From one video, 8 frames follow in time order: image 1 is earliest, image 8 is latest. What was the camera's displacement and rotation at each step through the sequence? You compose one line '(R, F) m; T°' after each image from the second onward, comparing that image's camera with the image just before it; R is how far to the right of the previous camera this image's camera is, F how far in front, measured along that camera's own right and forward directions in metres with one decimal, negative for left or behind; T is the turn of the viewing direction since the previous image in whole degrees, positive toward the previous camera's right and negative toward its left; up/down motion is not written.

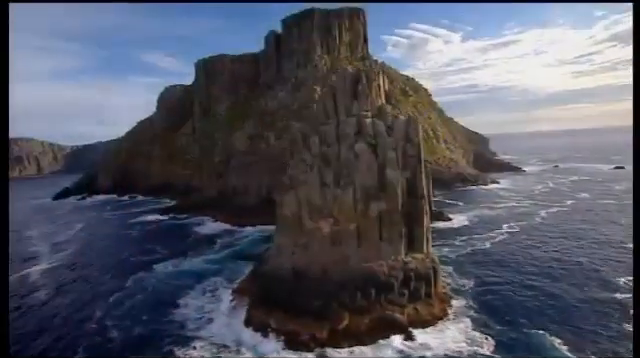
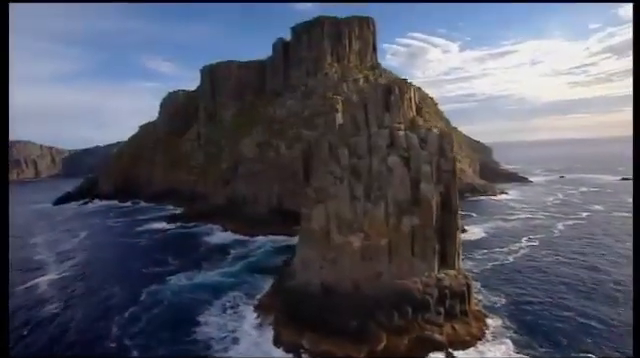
(-2.8, +0.8) m; +1°
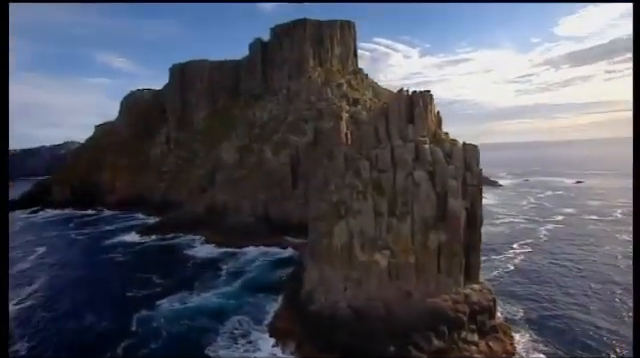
(-4.9, +1.7) m; +7°
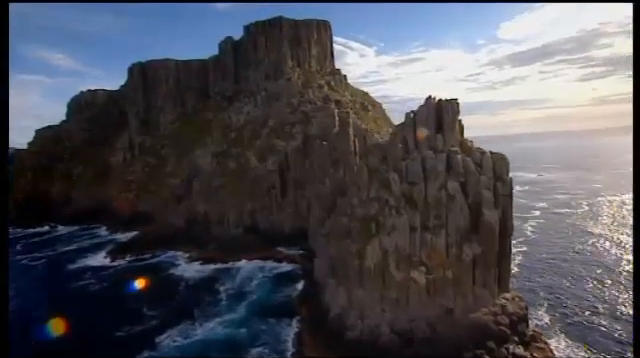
(-5.4, +2.2) m; +8°
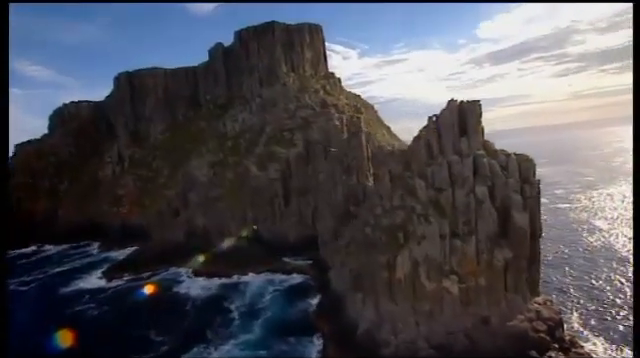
(-2.7, +1.3) m; +3°
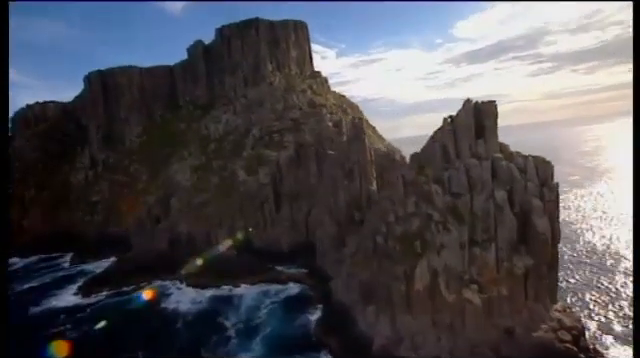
(-2.3, +2.1) m; +4°
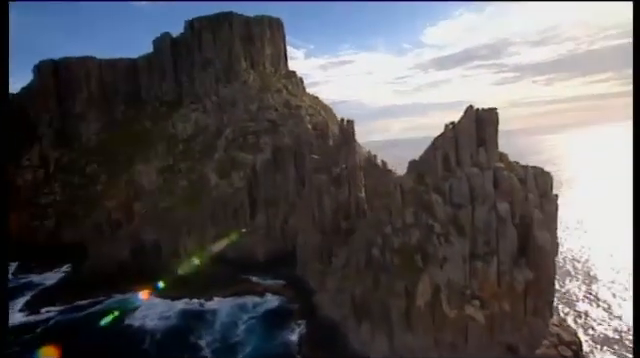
(-1.9, +2.2) m; +6°
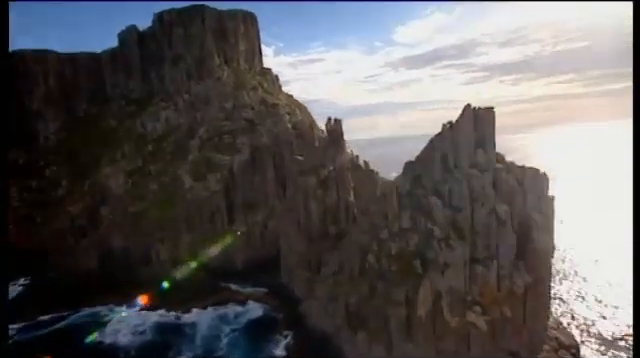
(-1.4, +1.6) m; +5°
